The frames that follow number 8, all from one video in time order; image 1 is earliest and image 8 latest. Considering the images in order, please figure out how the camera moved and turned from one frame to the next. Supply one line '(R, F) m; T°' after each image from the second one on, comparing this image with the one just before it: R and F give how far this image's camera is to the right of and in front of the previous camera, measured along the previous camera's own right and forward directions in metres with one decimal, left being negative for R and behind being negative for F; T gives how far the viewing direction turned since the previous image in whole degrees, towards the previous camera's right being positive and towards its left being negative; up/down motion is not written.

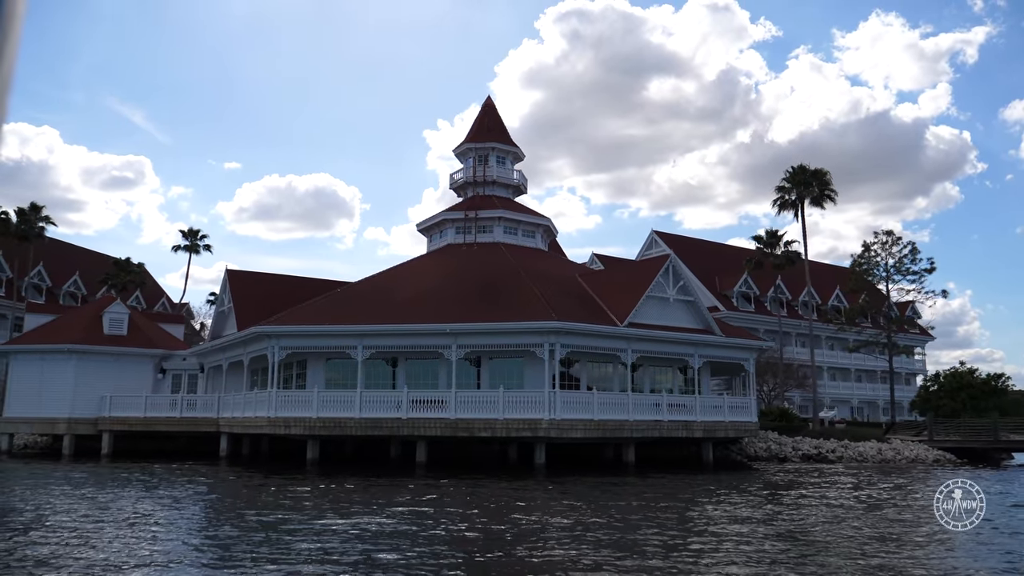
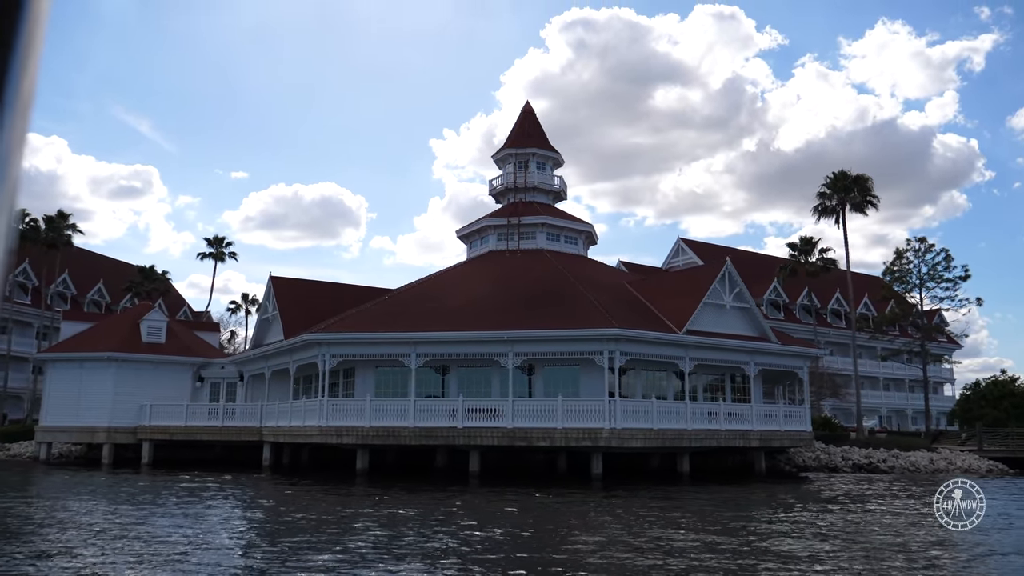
(-0.8, +0.2) m; 0°
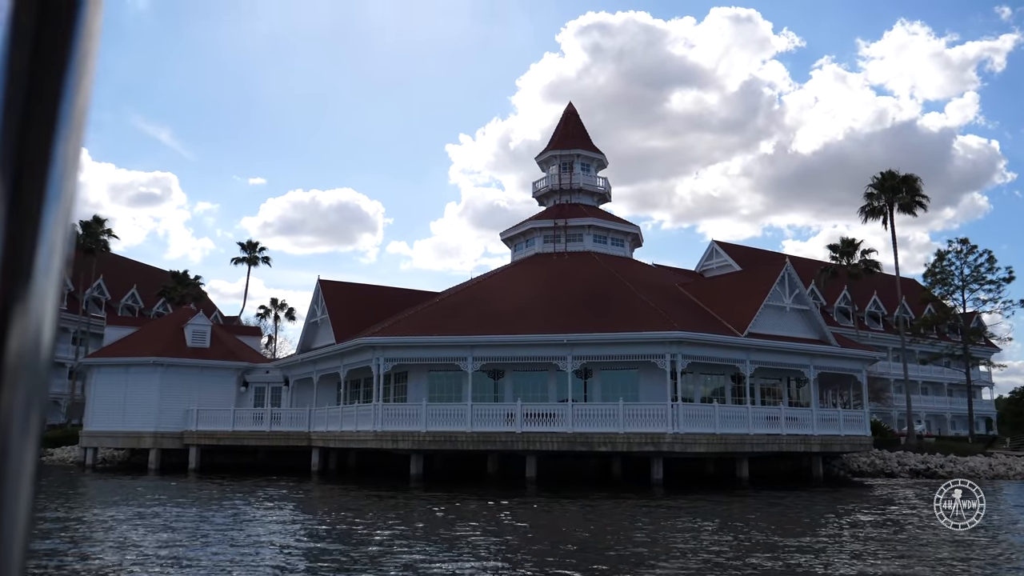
(-0.7, +0.2) m; -1°
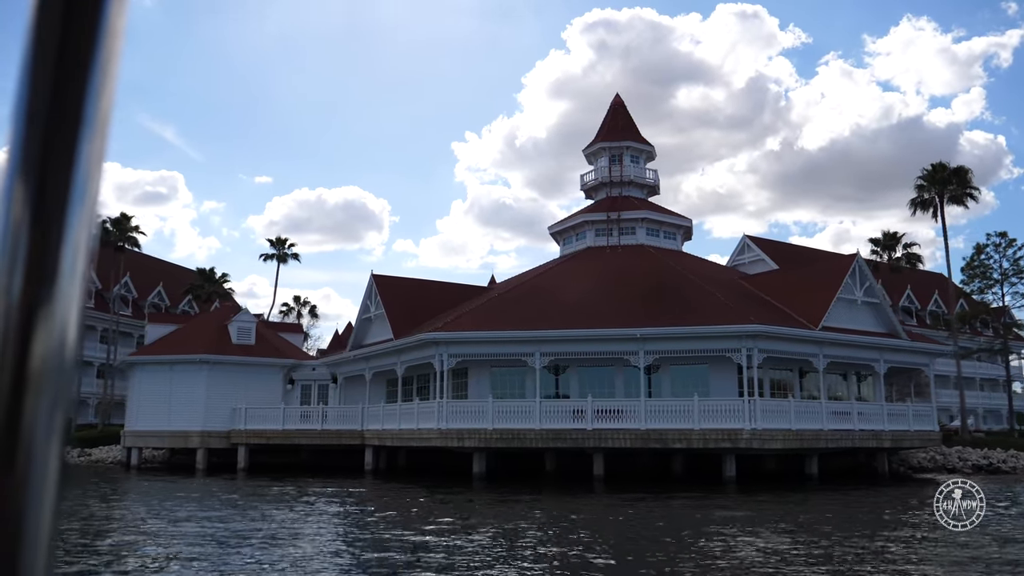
(-1.0, +0.3) m; 0°
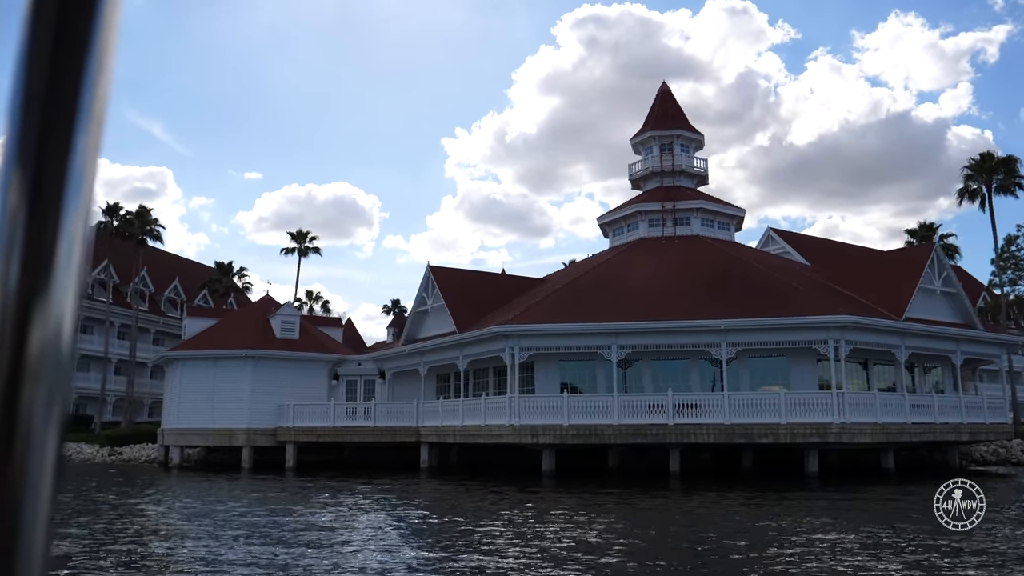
(-1.4, +0.3) m; +1°
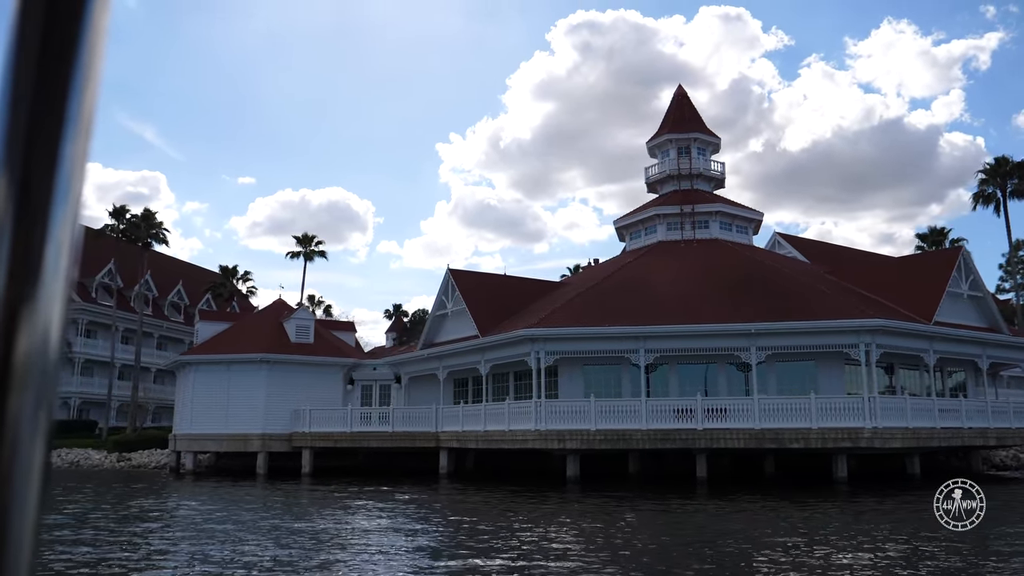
(+1.5, -0.2) m; 0°
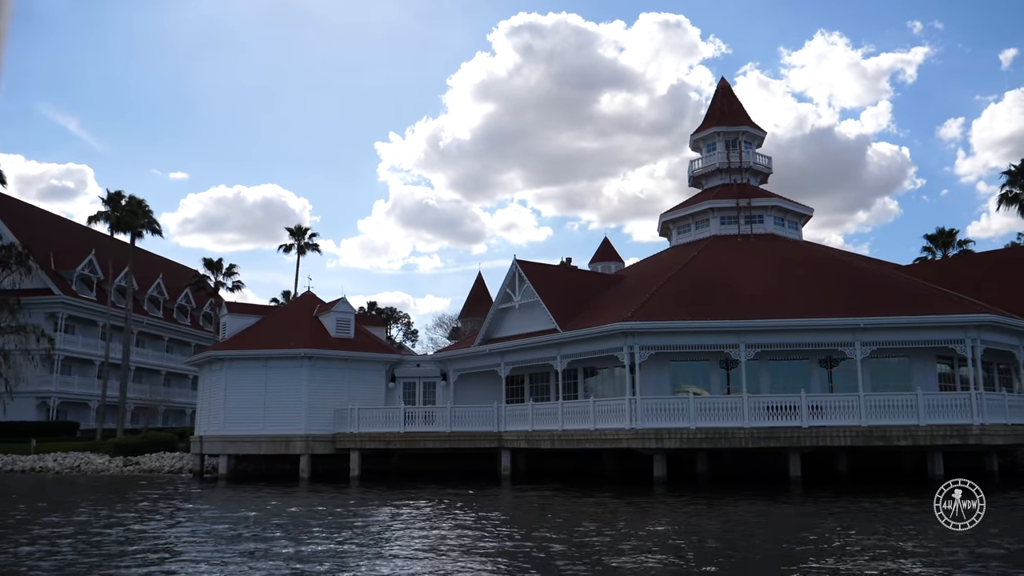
(-4.6, +0.5) m; +4°
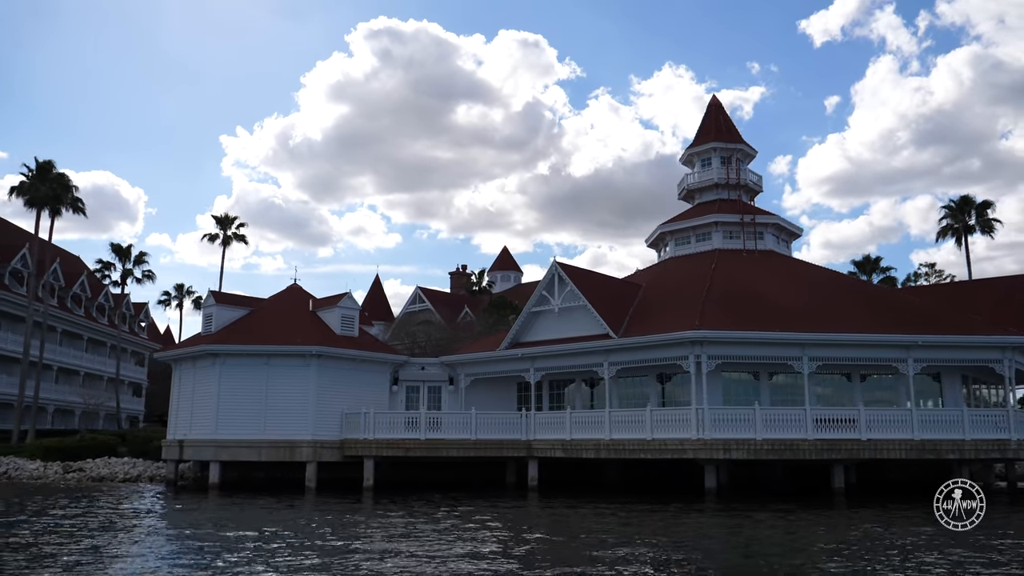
(-6.9, +1.5) m; +11°
